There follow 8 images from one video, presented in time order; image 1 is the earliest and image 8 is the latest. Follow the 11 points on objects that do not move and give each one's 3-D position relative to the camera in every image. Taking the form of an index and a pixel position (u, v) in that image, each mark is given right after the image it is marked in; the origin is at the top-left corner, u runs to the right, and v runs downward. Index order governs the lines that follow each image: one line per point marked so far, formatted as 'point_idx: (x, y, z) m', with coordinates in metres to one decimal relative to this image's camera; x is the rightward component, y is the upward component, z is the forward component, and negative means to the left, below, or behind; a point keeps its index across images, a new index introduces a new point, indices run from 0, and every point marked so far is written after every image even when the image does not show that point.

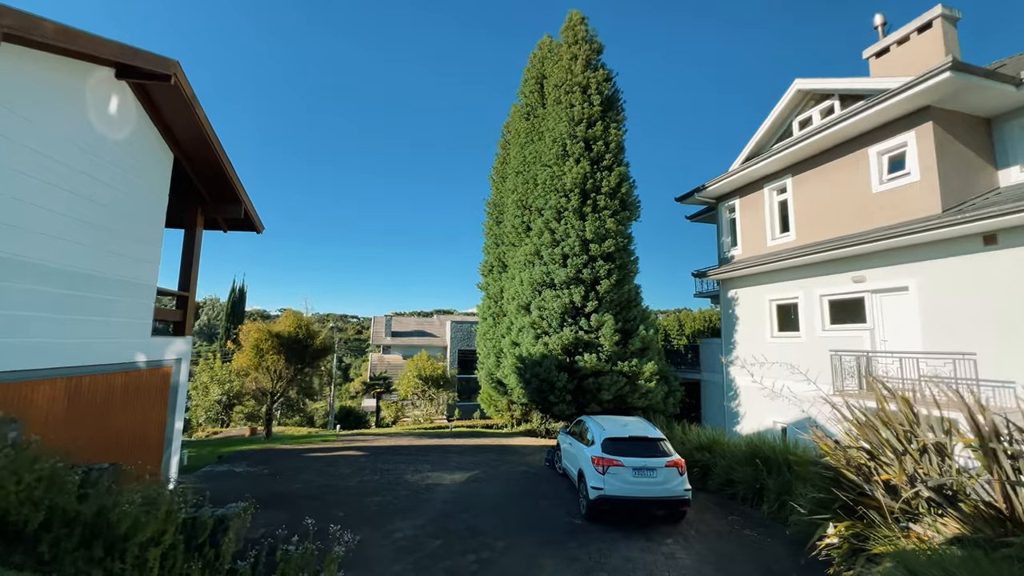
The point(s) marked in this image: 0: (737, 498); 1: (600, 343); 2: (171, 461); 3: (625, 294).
0: (+4.4, -4.1, +8.3) m
1: (+2.6, -1.6, +12.6) m
2: (-6.7, -3.4, +8.4) m
3: (+3.4, -0.2, +13.0) m
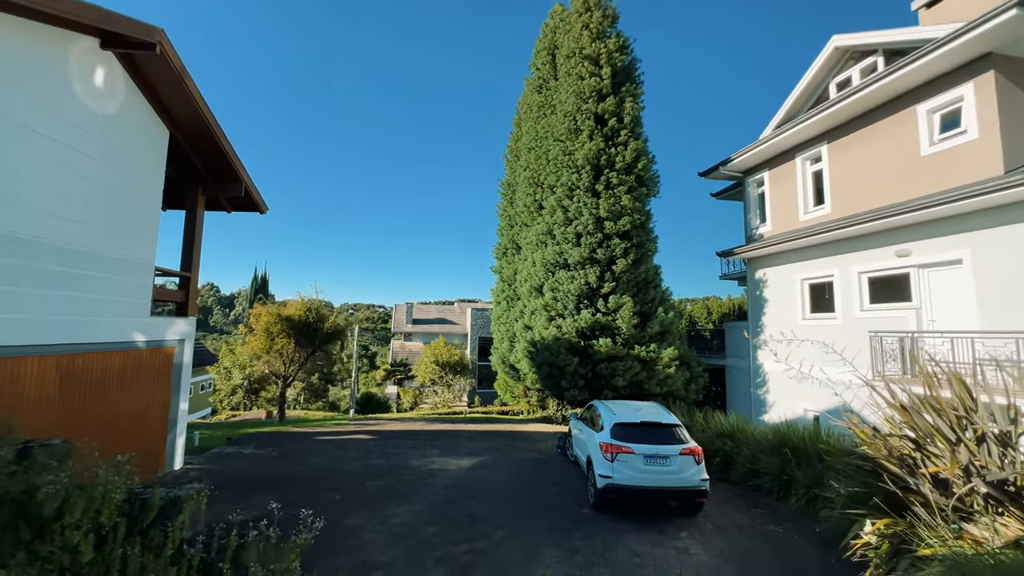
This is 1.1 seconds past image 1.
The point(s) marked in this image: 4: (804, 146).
0: (+4.5, -3.6, +7.7) m
1: (+2.9, -1.1, +12.0) m
2: (-6.5, -3.0, +8.4) m
3: (+3.7, +0.4, +12.3) m
4: (+8.0, +3.9, +11.8) m
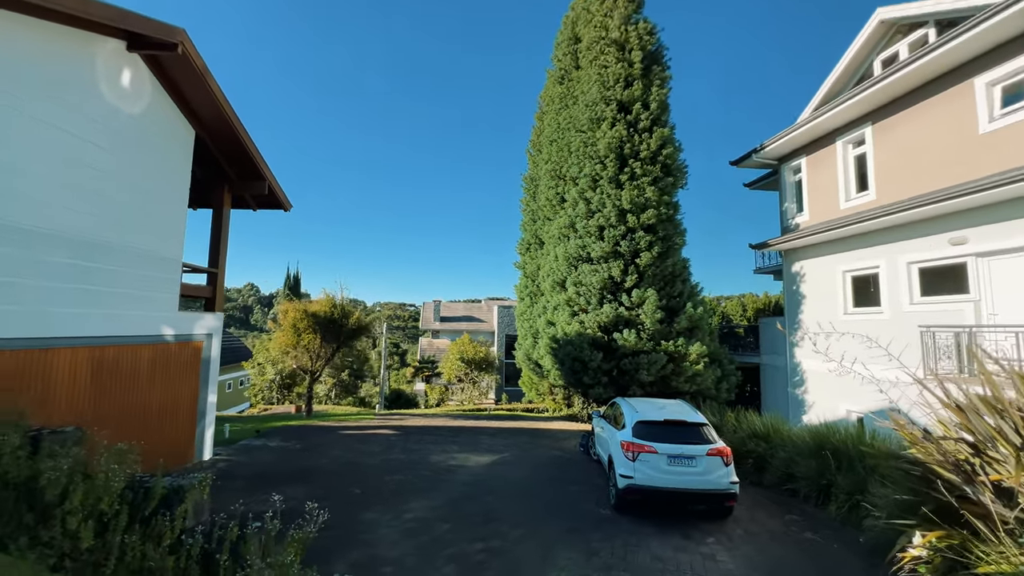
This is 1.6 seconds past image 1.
0: (+4.8, -3.5, +7.2) m
1: (+3.5, -0.9, +11.6) m
2: (-6.1, -2.9, +8.6) m
3: (+4.3, +0.6, +11.9) m
4: (+8.6, +4.1, +11.1) m
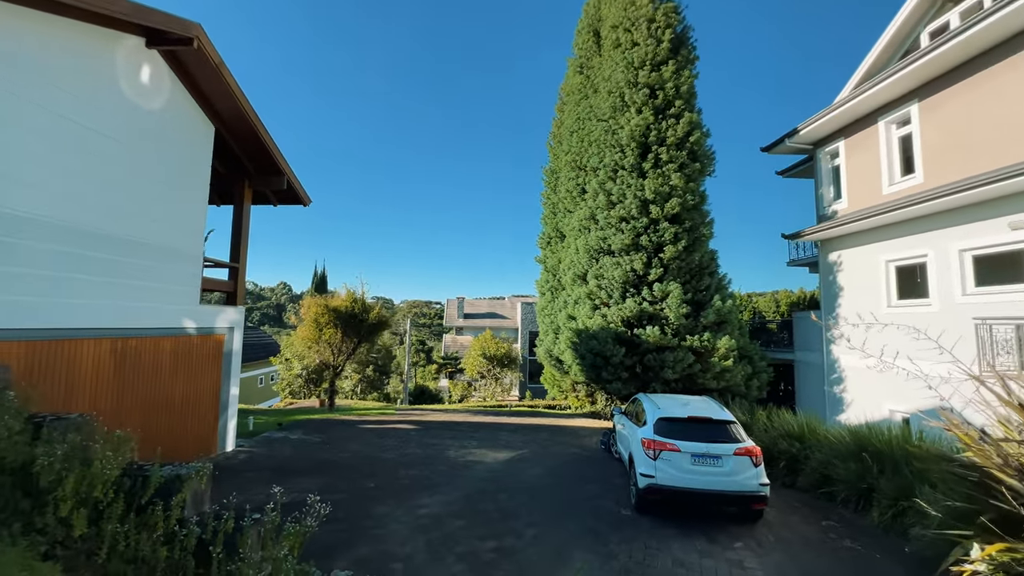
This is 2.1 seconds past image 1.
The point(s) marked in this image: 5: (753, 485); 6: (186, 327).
0: (+5.1, -3.3, +6.7) m
1: (+4.0, -0.7, +11.2) m
2: (-5.8, -2.8, +8.7) m
3: (+4.9, +0.8, +11.4) m
4: (+9.0, +4.3, +10.3) m
5: (+3.2, -2.6, +5.7) m
6: (-5.9, -0.7, +7.7) m
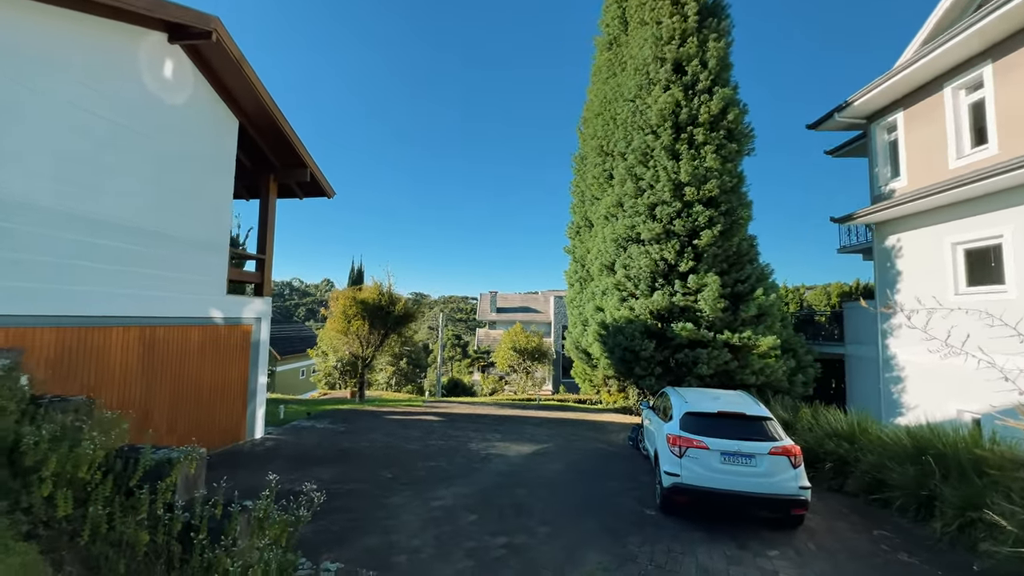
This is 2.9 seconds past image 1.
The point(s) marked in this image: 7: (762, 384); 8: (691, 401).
0: (+5.3, -3.1, +6.0) m
1: (+4.6, -0.4, +10.5) m
2: (-5.3, -2.6, +9.0) m
3: (+5.5, +1.0, +10.6) m
4: (+9.5, +4.6, +9.2) m
5: (+3.3, -2.4, +5.1) m
6: (-5.5, -0.5, +7.9) m
7: (+6.0, -2.3, +10.4) m
8: (+2.6, -1.6, +6.2) m
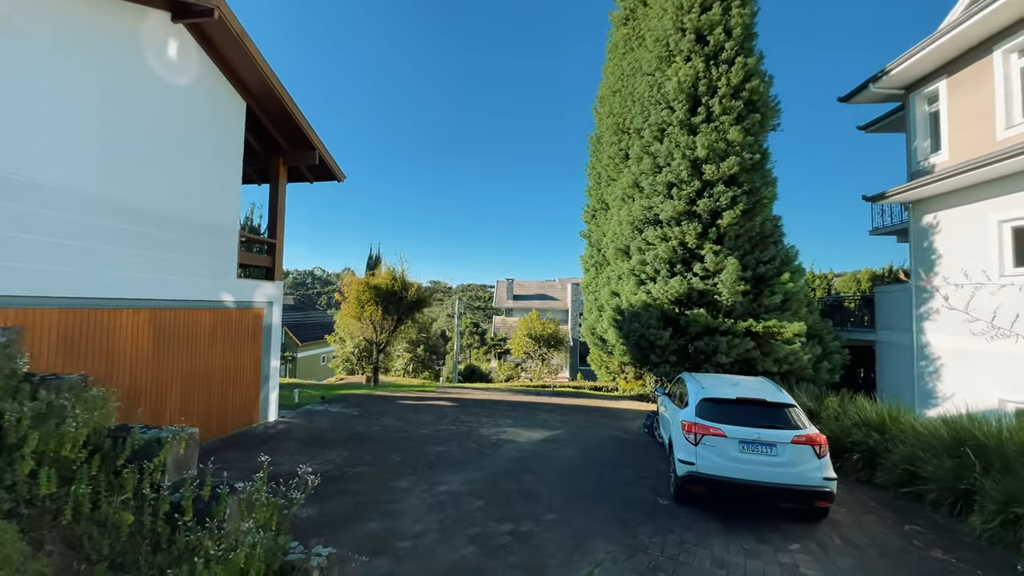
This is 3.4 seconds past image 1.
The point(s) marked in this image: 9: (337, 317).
0: (+5.4, -2.8, +5.6) m
1: (+4.9, -0.1, +10.1) m
2: (-5.1, -2.3, +9.0) m
3: (+5.8, +1.4, +10.1) m
4: (+9.7, +5.0, +8.4) m
5: (+3.4, -2.1, +4.8) m
6: (-5.3, -0.2, +8.0) m
7: (+6.3, -1.9, +9.9) m
8: (+2.7, -1.4, +5.9) m
9: (-6.5, -1.1, +15.7) m
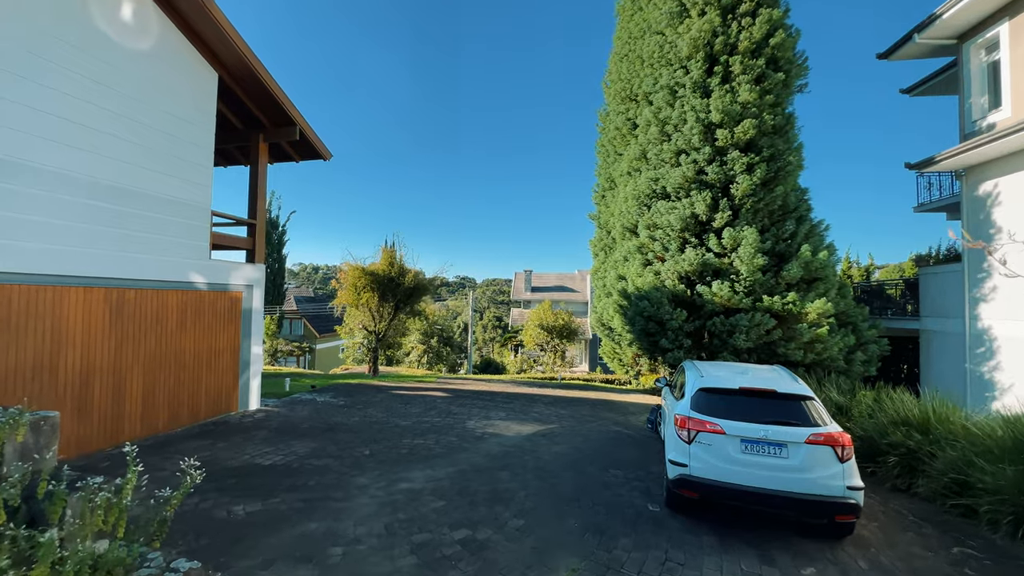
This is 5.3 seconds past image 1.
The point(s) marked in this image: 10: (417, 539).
0: (+5.0, -2.5, +4.6) m
1: (+4.8, +0.3, +9.1) m
2: (-5.3, -2.0, +8.6) m
3: (+5.6, +1.8, +9.0) m
4: (+9.5, +5.3, +7.1) m
5: (+3.0, -1.8, +3.9) m
6: (-5.6, +0.1, +7.6) m
7: (+6.2, -1.5, +8.8) m
8: (+2.3, -1.0, +5.0) m
9: (-6.2, -0.7, +15.4) m
10: (-0.9, -2.4, +4.1) m
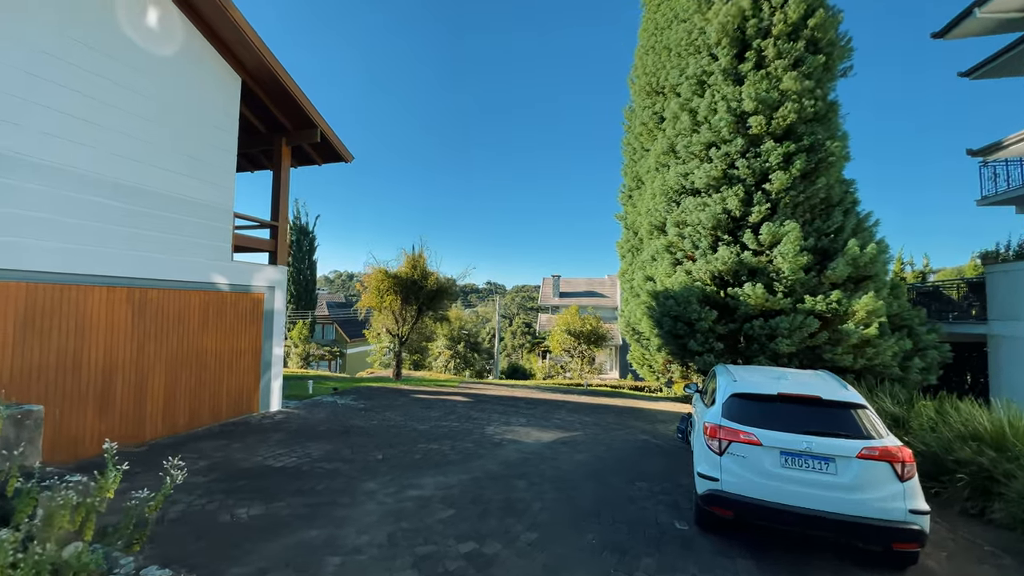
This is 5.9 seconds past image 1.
0: (+5.1, -2.4, +3.9) m
1: (+5.2, +0.3, +8.5) m
2: (-4.8, -2.0, +8.7) m
3: (+6.0, +1.8, +8.4) m
4: (+9.7, +5.4, +6.2) m
5: (+3.0, -1.7, +3.4) m
6: (-5.2, +0.1, +7.6) m
7: (+6.6, -1.5, +8.1) m
8: (+2.5, -1.0, +4.5) m
9: (-5.3, -0.8, +15.5) m
10: (-0.8, -2.3, +3.8) m
